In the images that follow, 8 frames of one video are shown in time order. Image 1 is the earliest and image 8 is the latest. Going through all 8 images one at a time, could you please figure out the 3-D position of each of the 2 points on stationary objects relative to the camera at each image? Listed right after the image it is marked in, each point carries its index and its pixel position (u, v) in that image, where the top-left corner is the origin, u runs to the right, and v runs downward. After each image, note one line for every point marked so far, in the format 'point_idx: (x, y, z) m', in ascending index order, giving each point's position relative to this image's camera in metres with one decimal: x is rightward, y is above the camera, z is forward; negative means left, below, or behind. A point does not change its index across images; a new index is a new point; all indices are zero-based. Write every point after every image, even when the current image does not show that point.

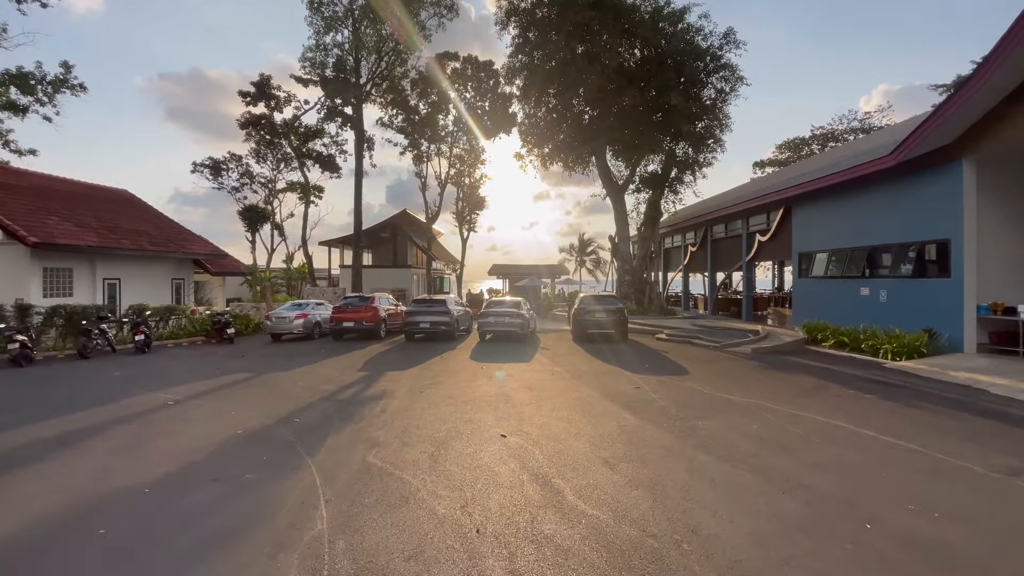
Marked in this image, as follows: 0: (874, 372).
0: (+8.8, -2.0, +11.6) m
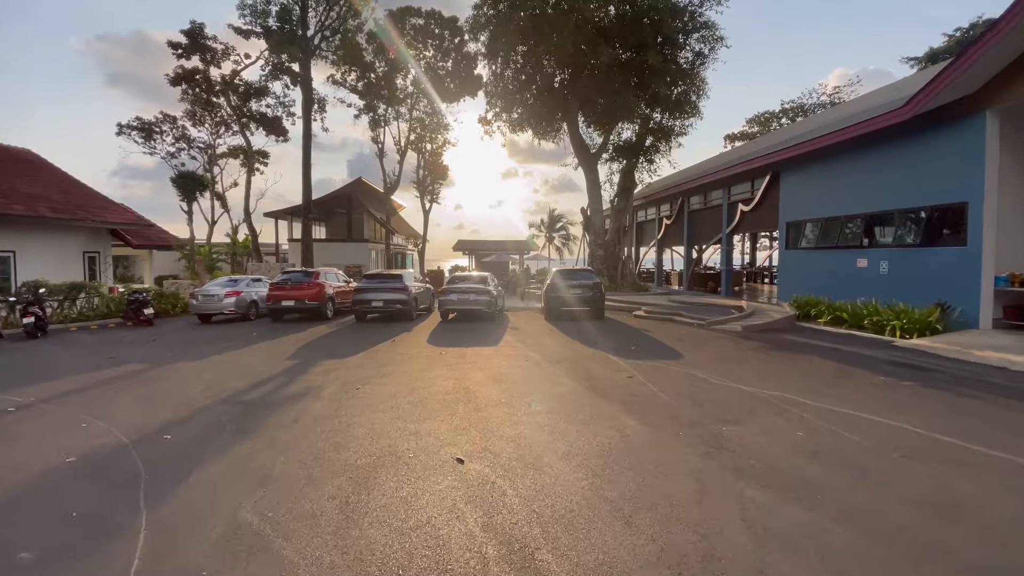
0: (+8.1, -1.4, +10.2) m
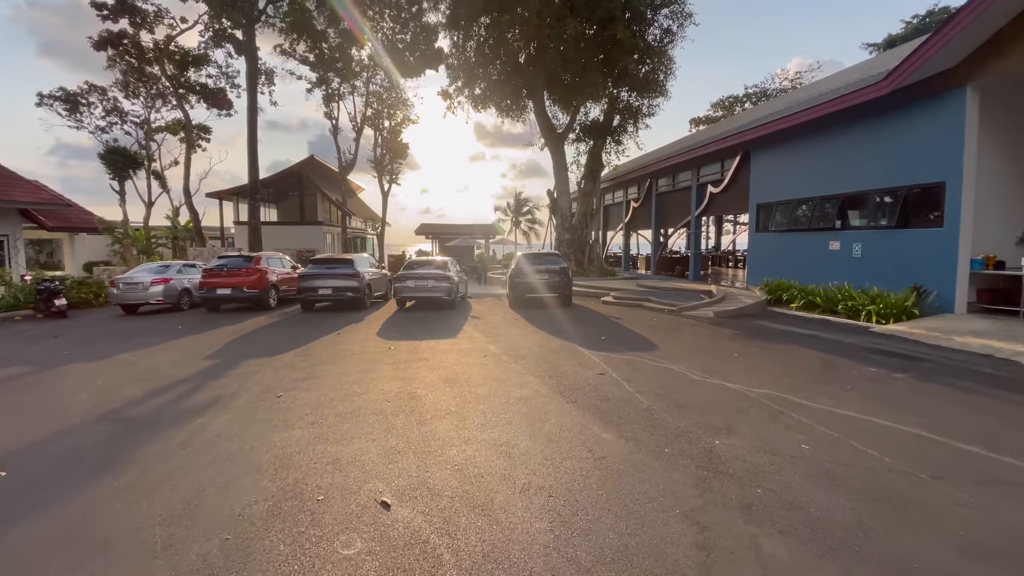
0: (+7.2, -1.0, +9.7) m
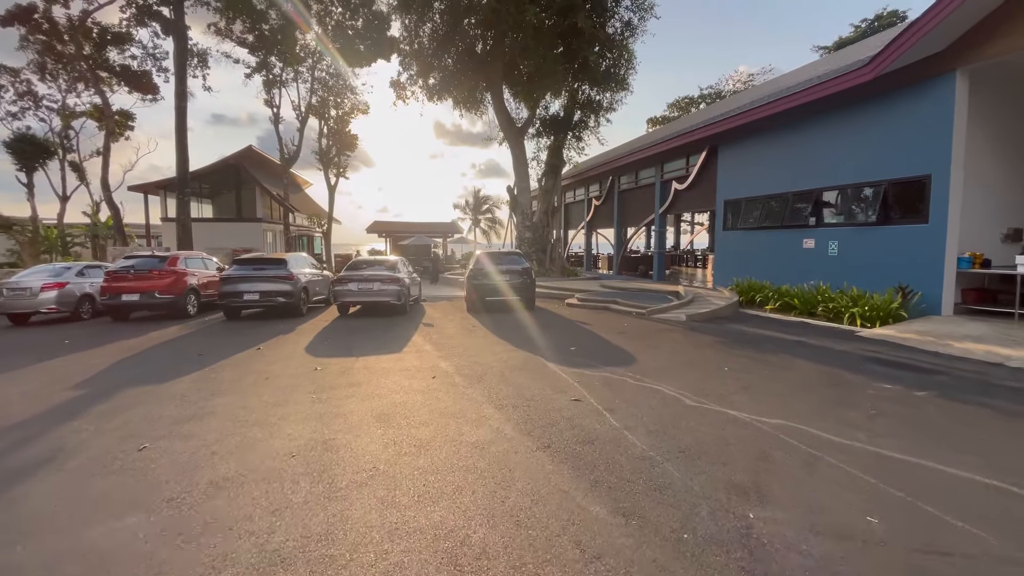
0: (+6.4, -1.1, +8.8) m
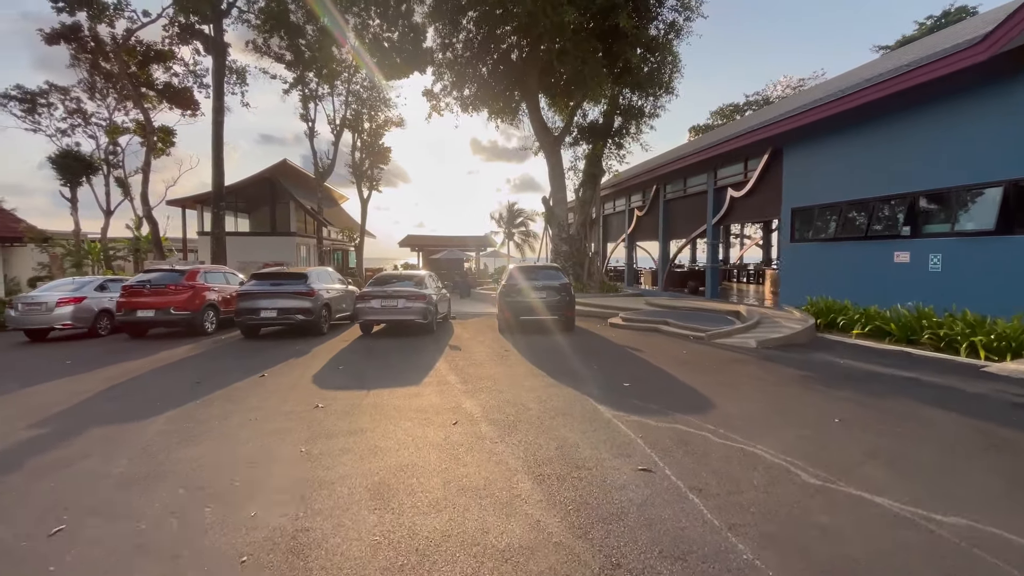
0: (+7.0, -1.4, +7.0) m
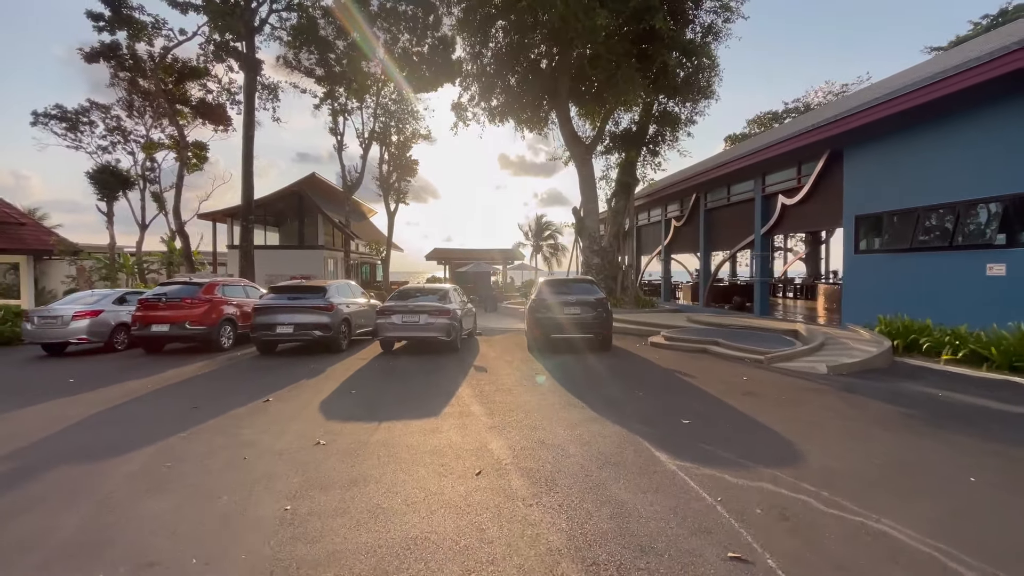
0: (+7.5, -1.6, +5.5) m
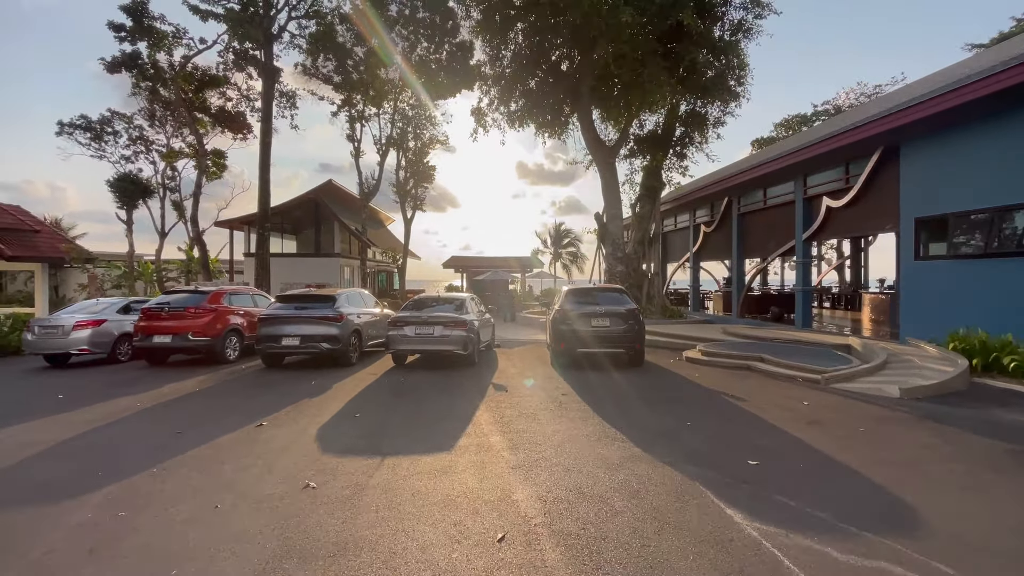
0: (+7.7, -1.8, +4.3) m
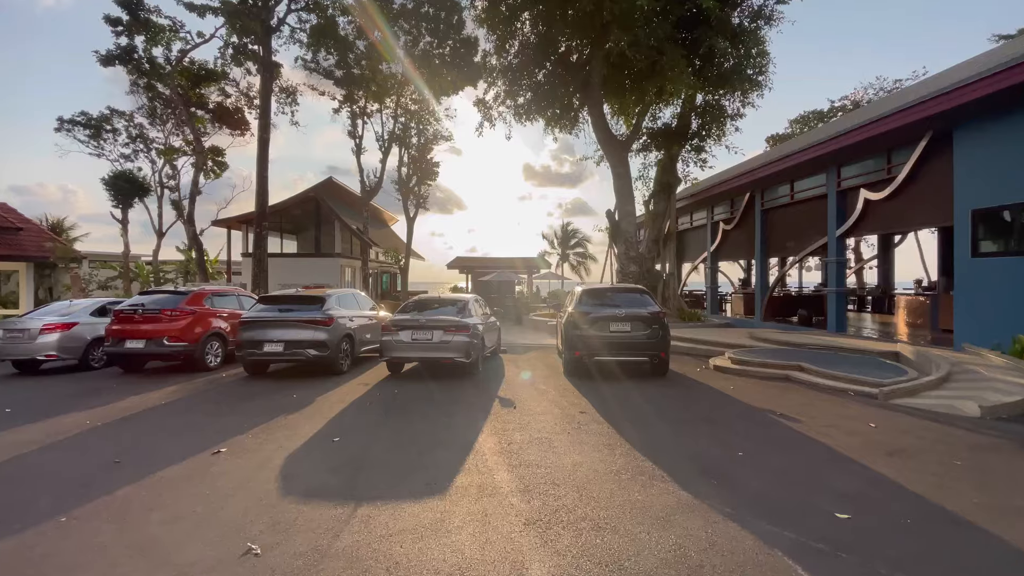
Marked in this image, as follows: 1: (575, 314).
0: (+7.8, -1.7, +3.1) m
1: (+1.4, -0.5, +9.9) m
